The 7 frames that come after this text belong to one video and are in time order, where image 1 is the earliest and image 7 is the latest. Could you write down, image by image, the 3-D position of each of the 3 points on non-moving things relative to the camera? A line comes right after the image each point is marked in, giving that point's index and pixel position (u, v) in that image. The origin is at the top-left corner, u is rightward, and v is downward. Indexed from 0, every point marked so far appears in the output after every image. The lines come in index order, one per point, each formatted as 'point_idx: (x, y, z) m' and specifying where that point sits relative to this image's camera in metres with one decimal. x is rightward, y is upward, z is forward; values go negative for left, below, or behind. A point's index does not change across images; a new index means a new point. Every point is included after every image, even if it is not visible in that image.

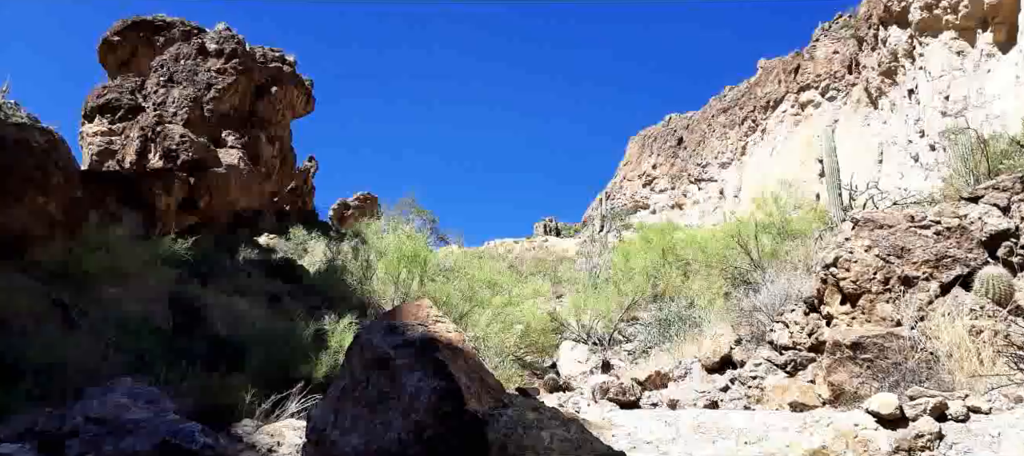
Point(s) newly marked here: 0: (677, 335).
0: (+2.0, -1.3, +10.2) m
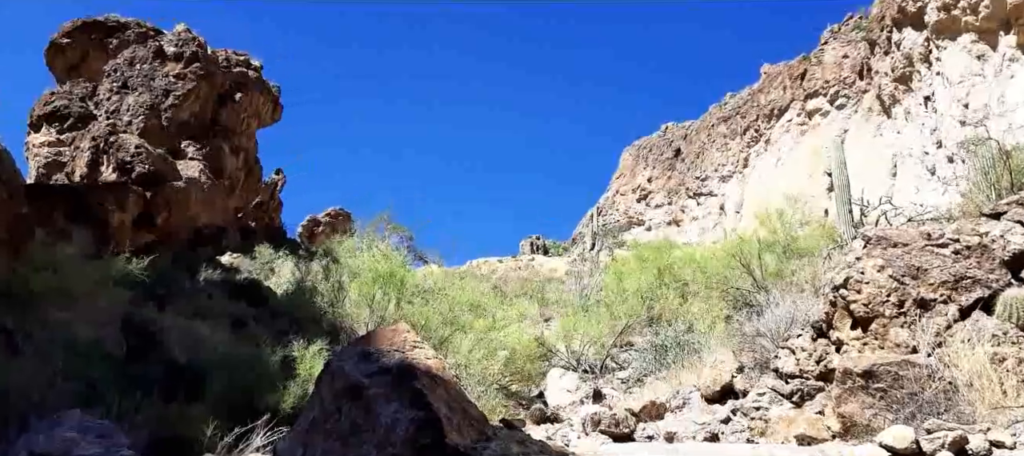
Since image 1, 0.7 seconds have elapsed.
0: (+1.8, -1.5, +9.5) m
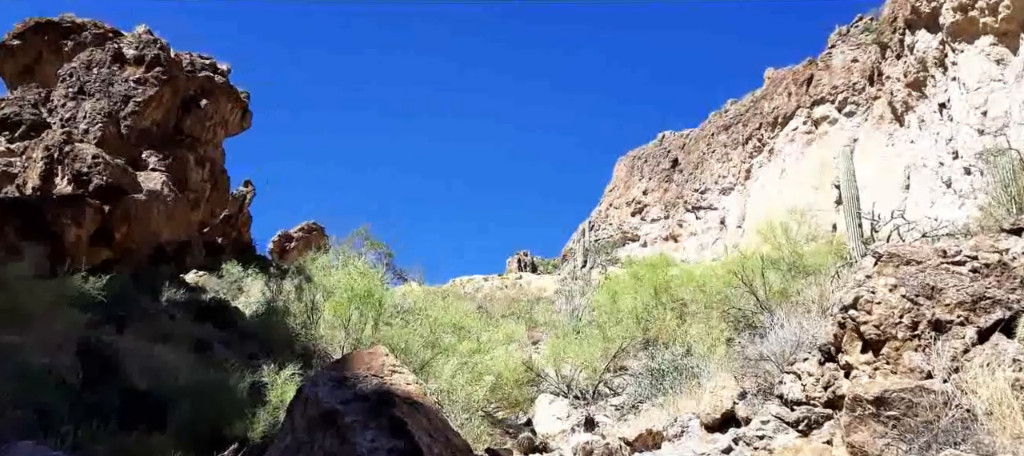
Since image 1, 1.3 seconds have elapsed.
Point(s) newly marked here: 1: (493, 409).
0: (+1.7, -1.7, +9.0) m
1: (-0.2, -2.0, +9.5) m
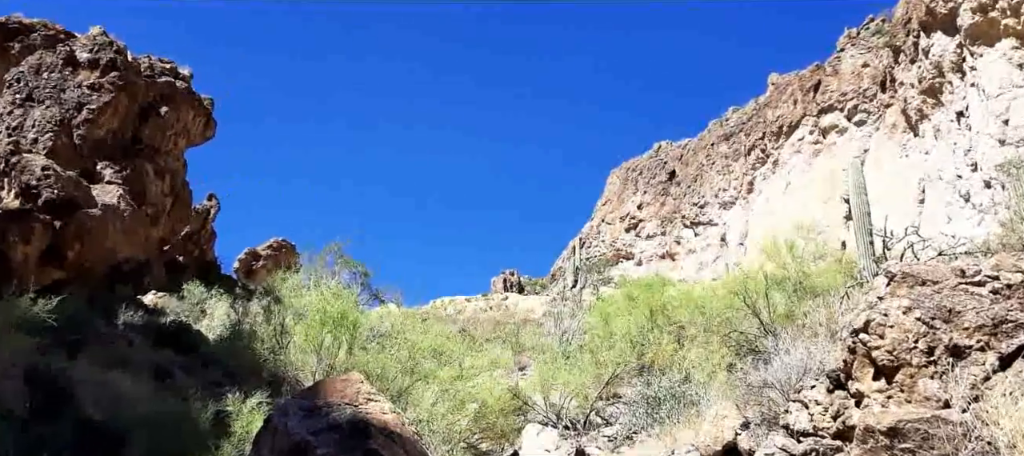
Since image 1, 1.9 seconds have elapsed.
0: (+1.5, -1.8, +8.4) m
1: (-0.4, -2.2, +8.9) m
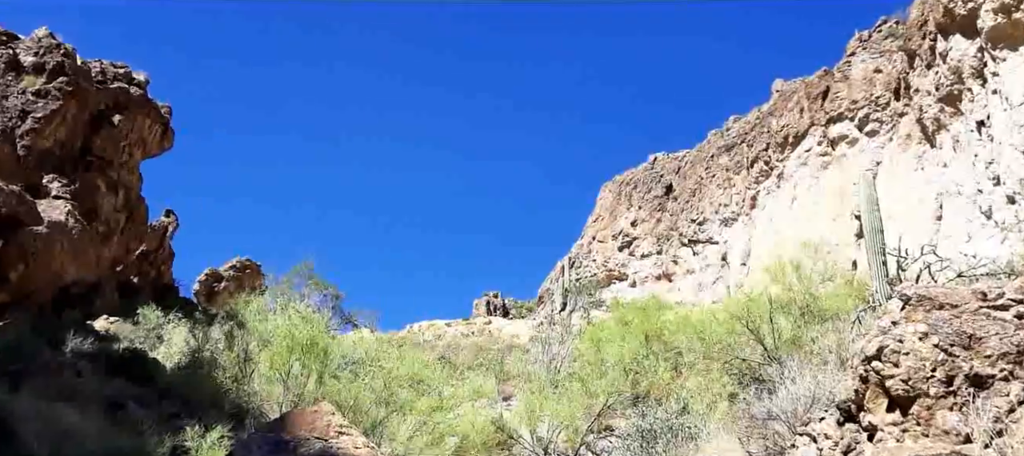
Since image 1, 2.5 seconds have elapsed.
0: (+1.4, -2.0, +7.8) m
1: (-0.5, -2.3, +8.3) m
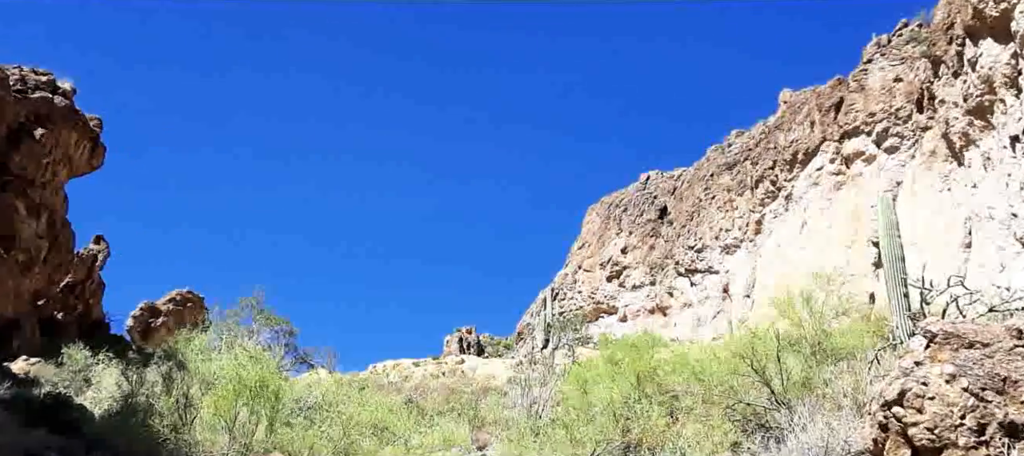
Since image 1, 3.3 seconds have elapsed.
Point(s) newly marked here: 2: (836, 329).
0: (+1.2, -2.2, +7.0) m
1: (-0.7, -2.6, +7.5) m
2: (+3.5, -0.9, +9.4) m
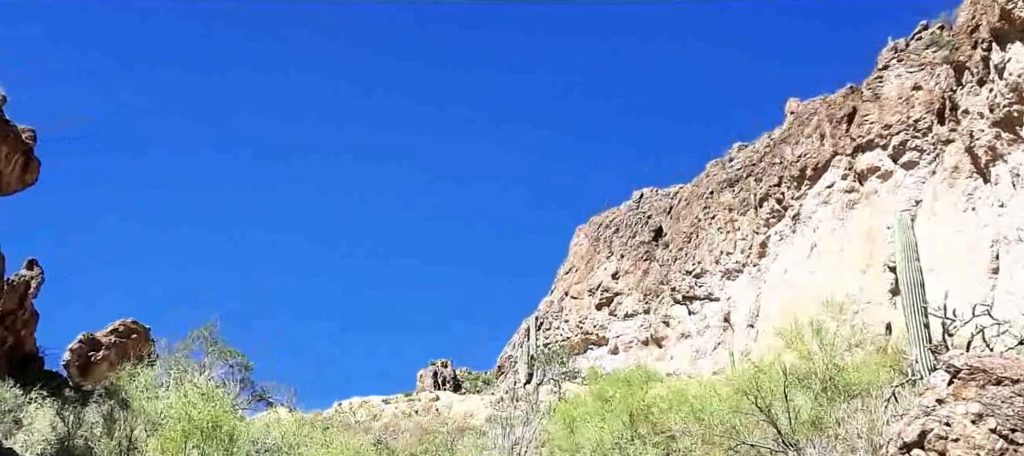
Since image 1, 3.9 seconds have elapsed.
0: (+1.1, -2.4, +6.5) m
1: (-0.8, -2.7, +6.9) m
2: (+3.3, -1.1, +8.9) m
